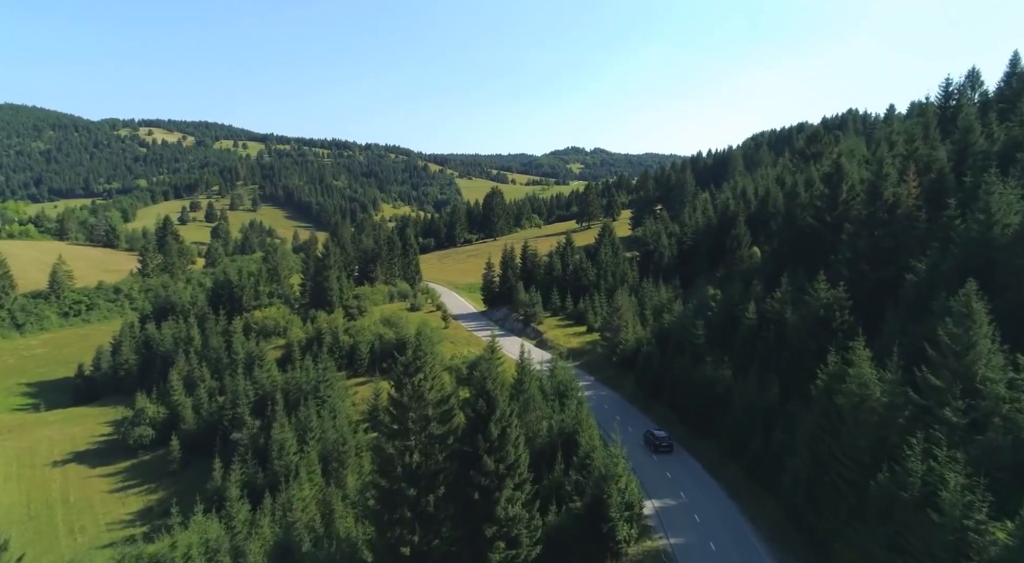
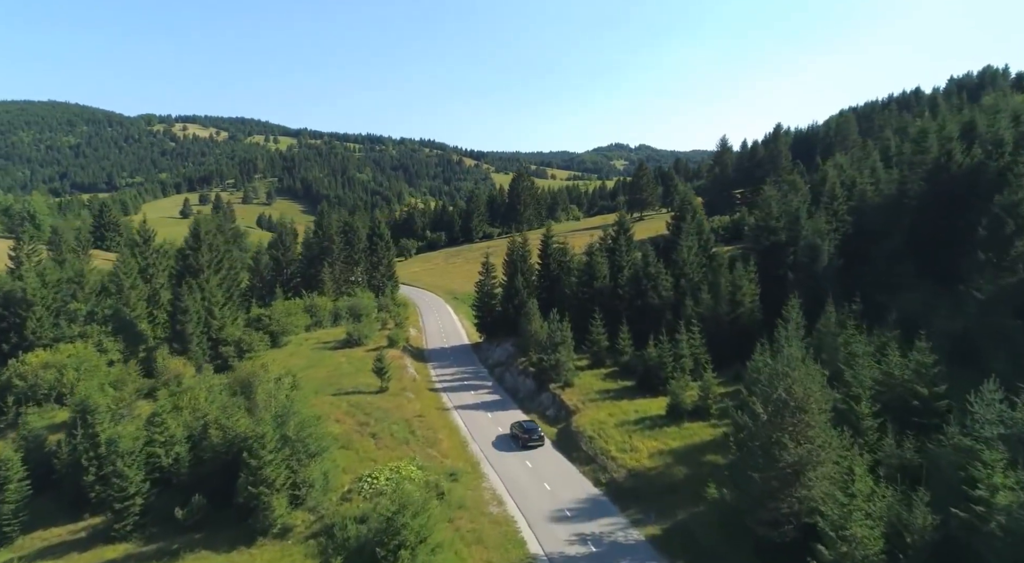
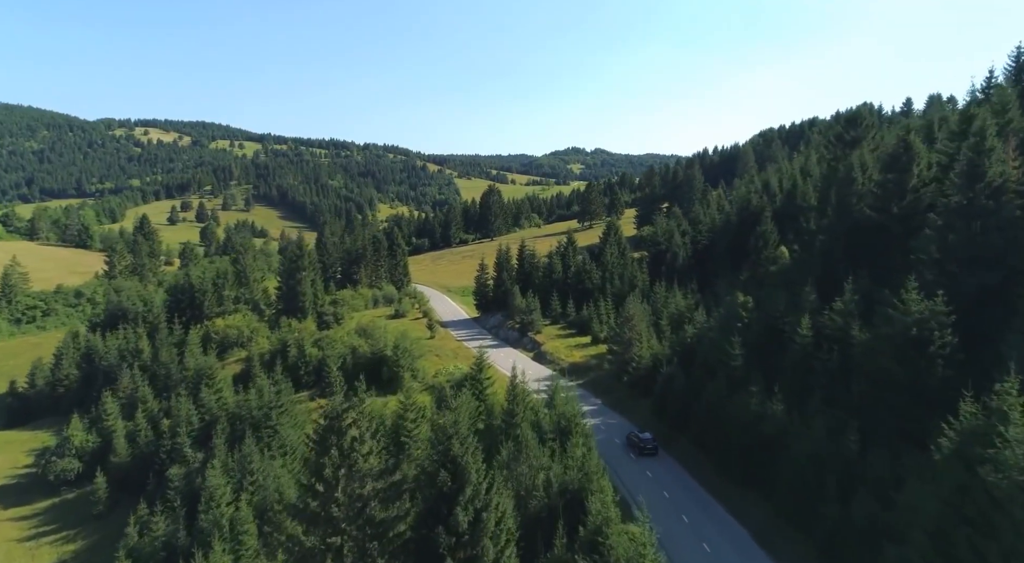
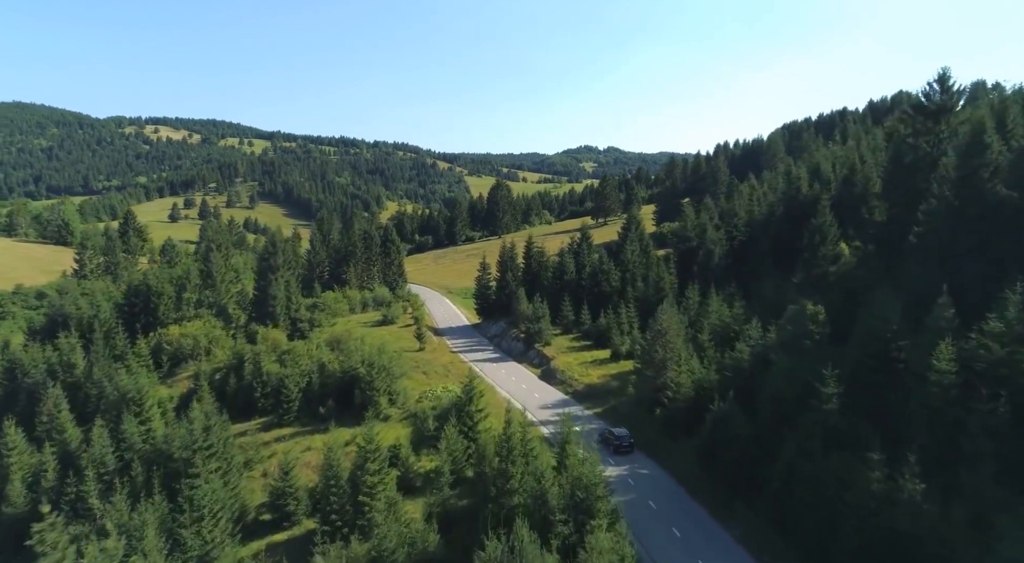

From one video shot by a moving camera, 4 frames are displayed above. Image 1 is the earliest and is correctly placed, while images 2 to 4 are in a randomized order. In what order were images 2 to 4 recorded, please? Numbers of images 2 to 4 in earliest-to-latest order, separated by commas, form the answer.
3, 4, 2
